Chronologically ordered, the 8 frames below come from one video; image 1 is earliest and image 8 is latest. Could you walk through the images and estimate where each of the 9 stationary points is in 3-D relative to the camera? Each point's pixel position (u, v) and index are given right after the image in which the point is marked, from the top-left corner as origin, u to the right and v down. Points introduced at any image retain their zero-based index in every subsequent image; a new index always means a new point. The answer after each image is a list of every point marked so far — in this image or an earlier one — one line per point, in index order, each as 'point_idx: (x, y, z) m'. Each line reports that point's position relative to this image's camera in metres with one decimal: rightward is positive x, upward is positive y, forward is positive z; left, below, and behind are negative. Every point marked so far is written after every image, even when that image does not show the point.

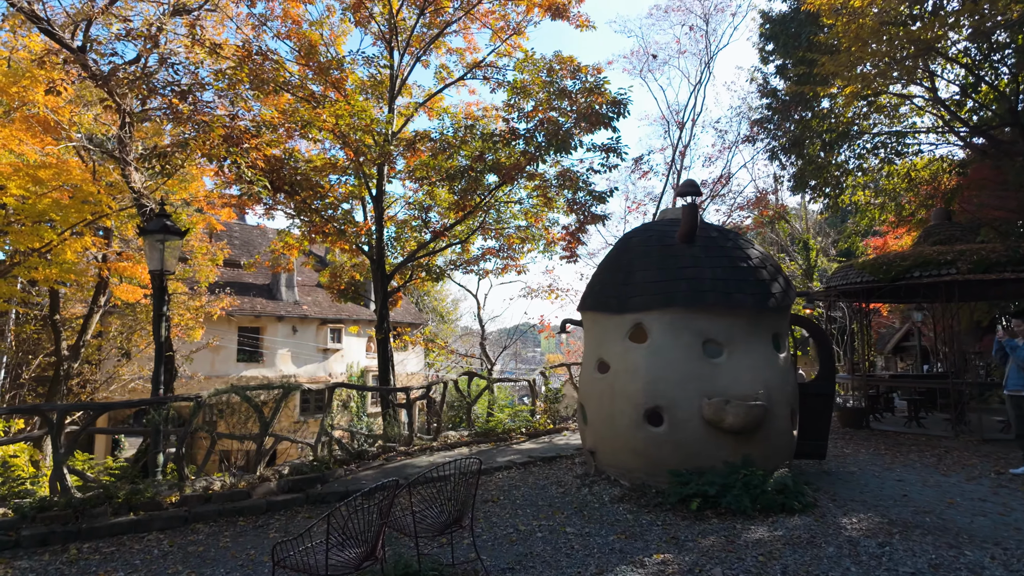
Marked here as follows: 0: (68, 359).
0: (-8.8, -1.4, +11.6) m
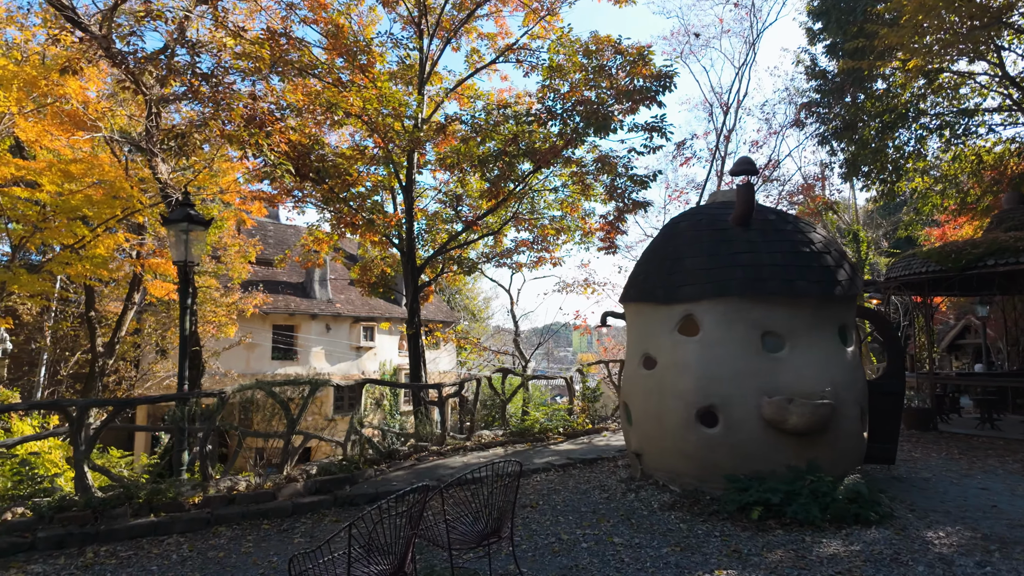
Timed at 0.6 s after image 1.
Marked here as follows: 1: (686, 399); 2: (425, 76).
0: (-8.1, -1.3, +11.6) m
1: (+1.7, -1.1, +5.6) m
2: (-1.3, +3.1, +8.5) m
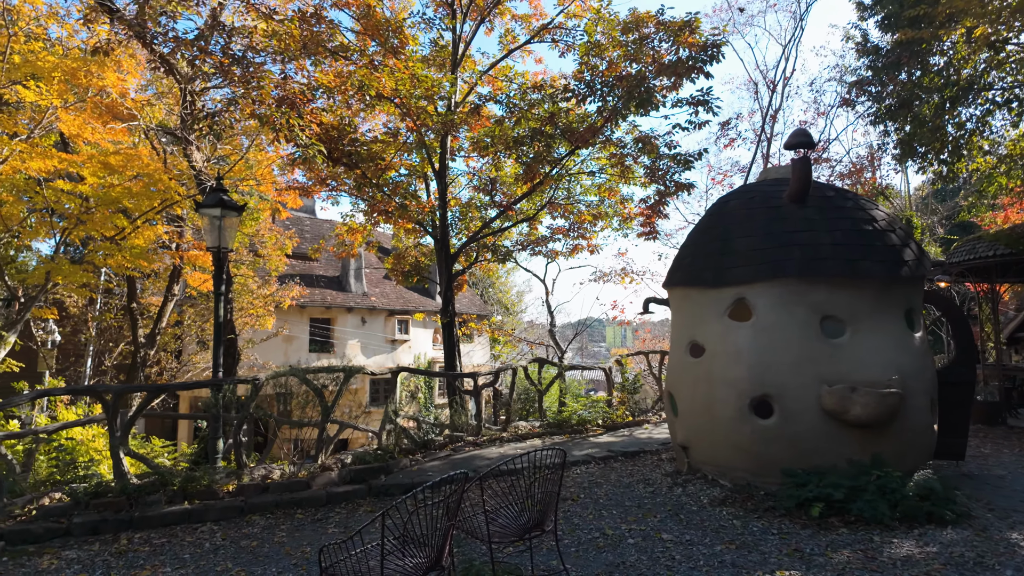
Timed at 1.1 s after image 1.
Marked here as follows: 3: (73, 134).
0: (-7.4, -1.2, +11.8) m
1: (+2.0, -0.9, +5.2) m
2: (-0.8, +3.2, +8.3) m
3: (-6.6, +2.3, +8.9) m
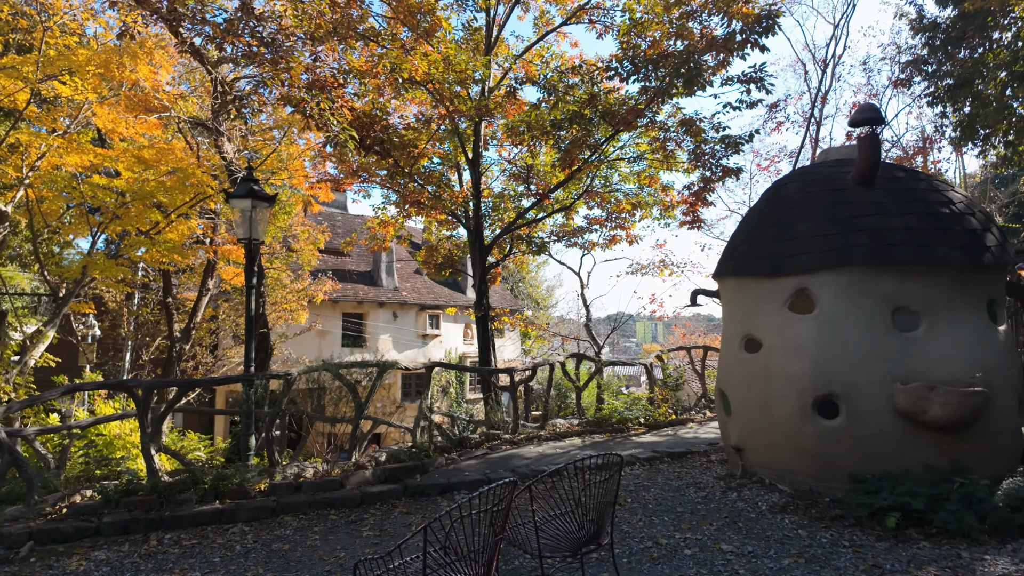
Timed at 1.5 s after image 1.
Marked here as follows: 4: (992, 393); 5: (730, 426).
0: (-6.7, -1.1, +11.9) m
1: (+2.4, -0.8, +4.8) m
2: (-0.3, +3.3, +8.0) m
3: (-6.1, +2.4, +8.9) m
4: (+3.7, -0.8, +4.6) m
5: (+2.1, -1.3, +5.6) m
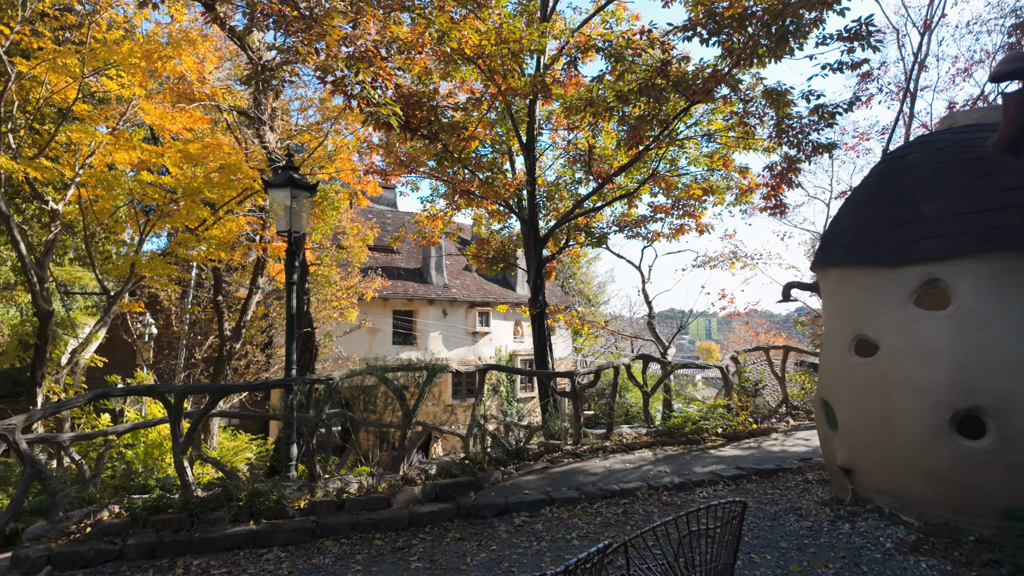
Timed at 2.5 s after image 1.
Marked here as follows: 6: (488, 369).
0: (-5.6, -1.0, +11.7) m
1: (+2.8, -0.7, +4.0) m
2: (+0.4, +3.4, +7.3) m
3: (-5.3, +2.4, +8.7) m
4: (+4.2, -0.8, +3.6) m
5: (+2.6, -1.3, +4.7) m
6: (-0.2, -0.8, +5.7) m
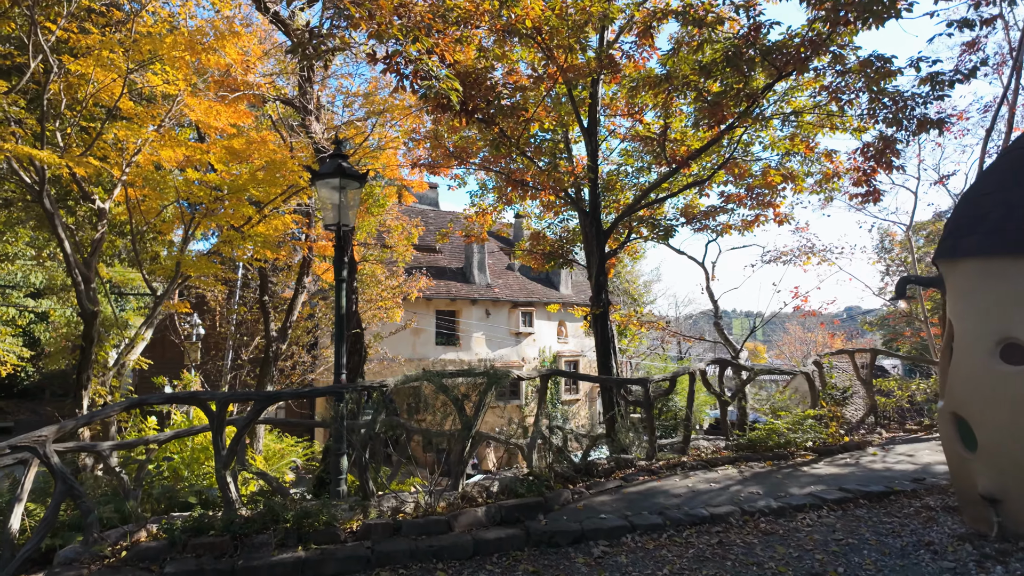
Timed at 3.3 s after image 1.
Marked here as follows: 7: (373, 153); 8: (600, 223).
0: (-4.6, -1.0, +11.5) m
1: (+3.3, -0.7, +3.2) m
2: (+1.1, +3.4, +6.7) m
3: (-4.5, +2.4, +8.4) m
4: (+4.6, -0.7, +2.7) m
5: (+3.2, -1.2, +4.0) m
6: (+0.4, -0.8, +5.1) m
7: (-2.2, +2.1, +9.3) m
8: (+1.0, +0.7, +6.8) m
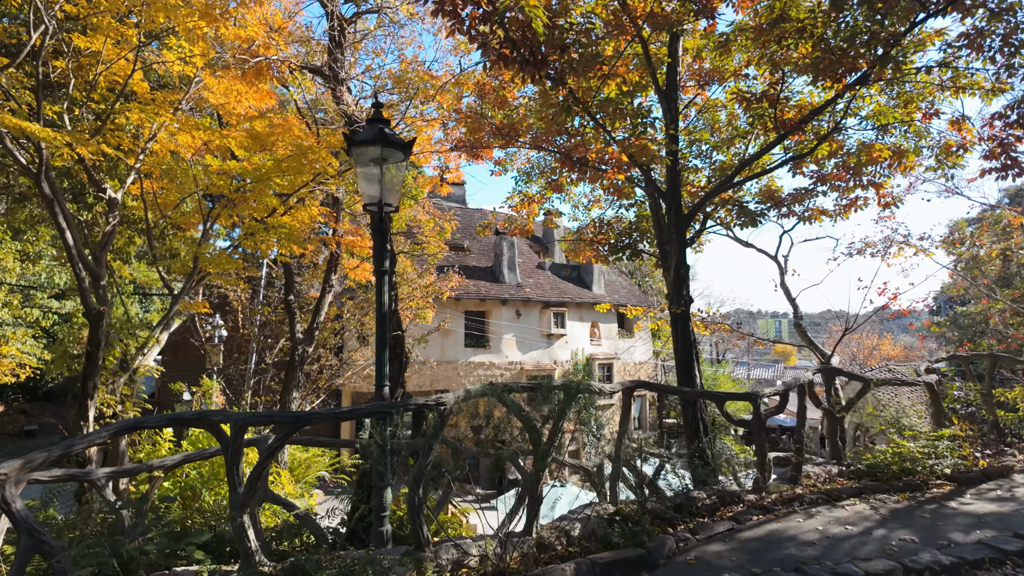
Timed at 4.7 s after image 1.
0: (-3.8, -1.0, +10.7) m
1: (+3.8, -0.6, +2.1) m
2: (+1.7, +3.5, +5.7) m
3: (-3.8, +2.5, +7.6) m
4: (+5.1, -0.6, +1.6) m
5: (+3.7, -1.1, +2.9) m
6: (+0.9, -0.7, +4.1) m
7: (-1.5, +2.2, +8.4) m
8: (+1.6, +0.8, +5.7) m
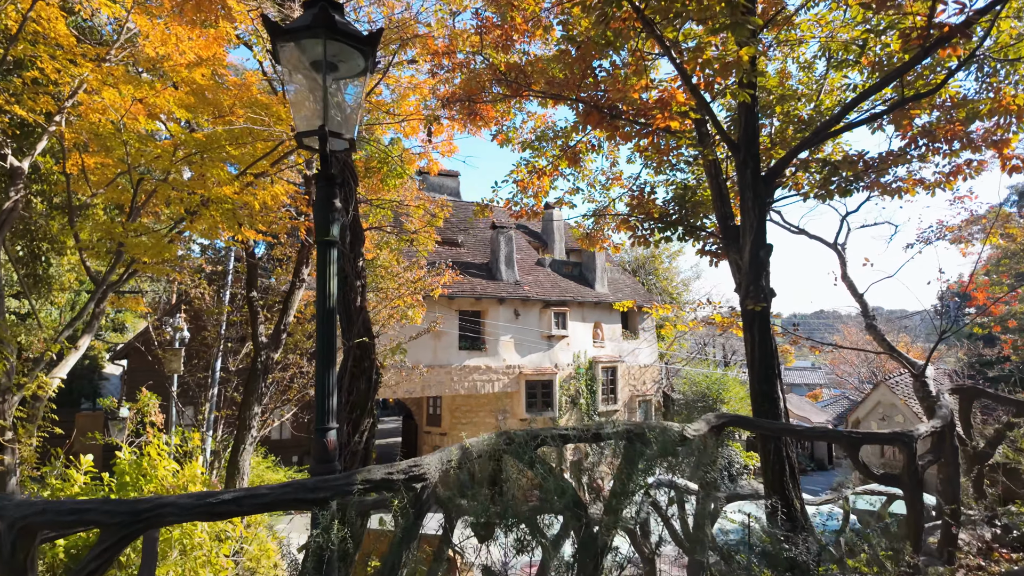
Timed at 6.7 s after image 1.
0: (-3.8, -0.9, +9.1) m
1: (+4.0, -0.6, +0.6) m
2: (+1.8, +3.6, +4.1) m
3: (-3.7, +2.6, +6.0) m
4: (+5.3, -0.6, +0.1) m
5: (+3.8, -1.1, +1.4) m
6: (+1.0, -0.6, +2.6) m
7: (-1.4, +2.2, +6.8) m
8: (+1.7, +0.9, +4.2) m
